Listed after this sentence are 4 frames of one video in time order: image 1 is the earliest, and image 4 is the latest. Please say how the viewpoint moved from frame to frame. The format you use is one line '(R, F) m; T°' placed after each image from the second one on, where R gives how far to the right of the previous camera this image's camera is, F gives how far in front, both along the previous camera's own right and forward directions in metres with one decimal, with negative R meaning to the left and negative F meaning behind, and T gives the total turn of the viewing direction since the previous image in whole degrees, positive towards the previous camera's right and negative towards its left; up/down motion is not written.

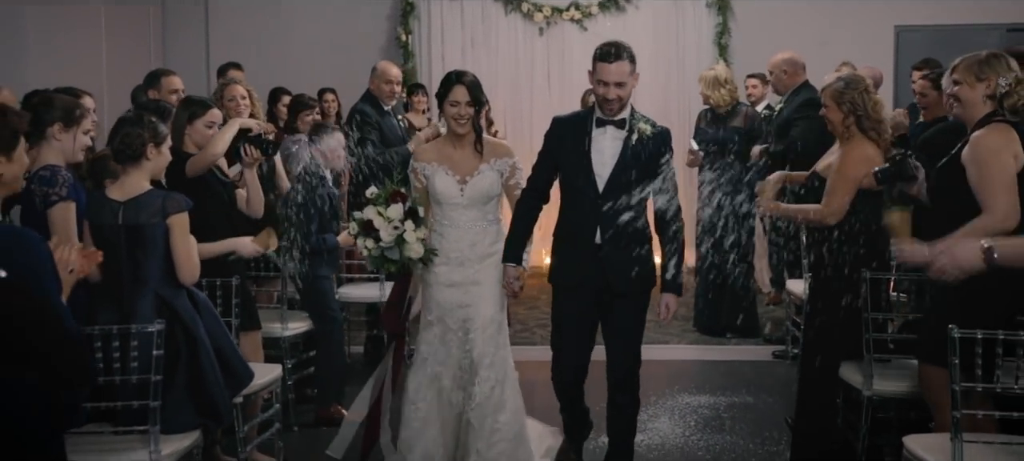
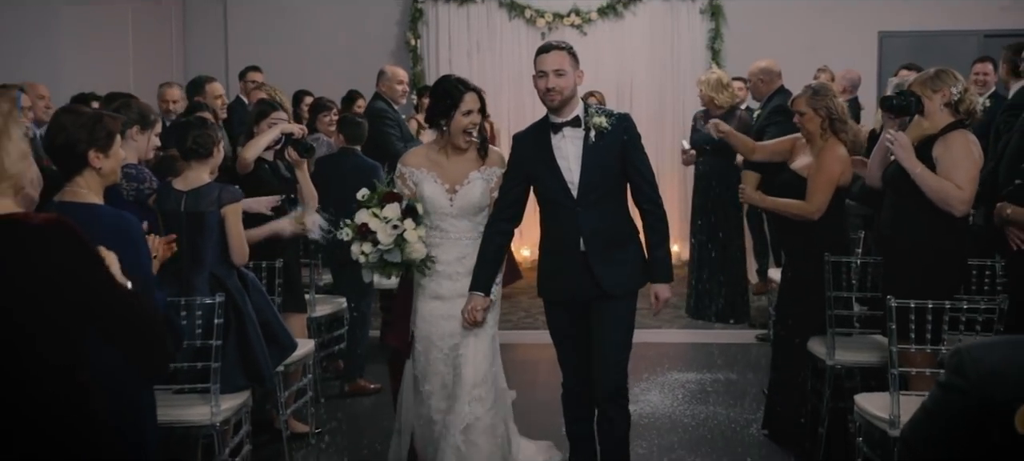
(0.0, -0.6) m; 0°
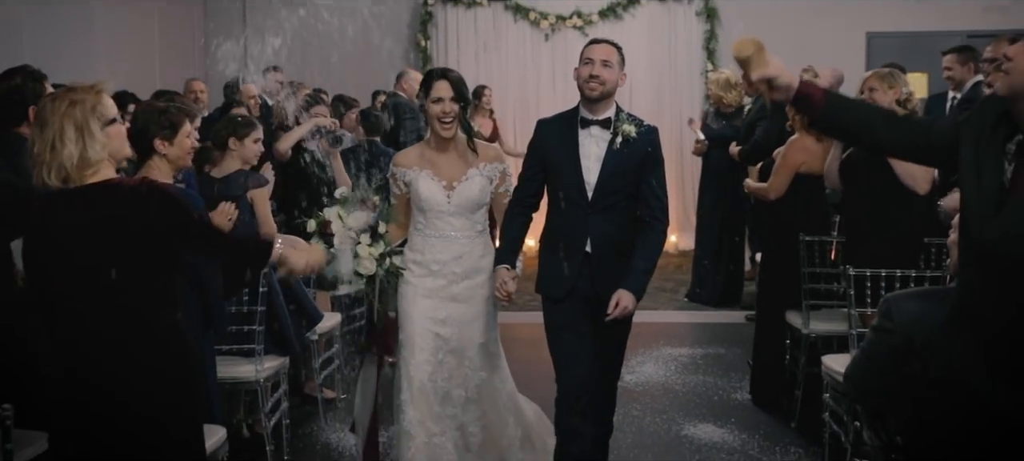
(0.0, -0.5) m; 0°
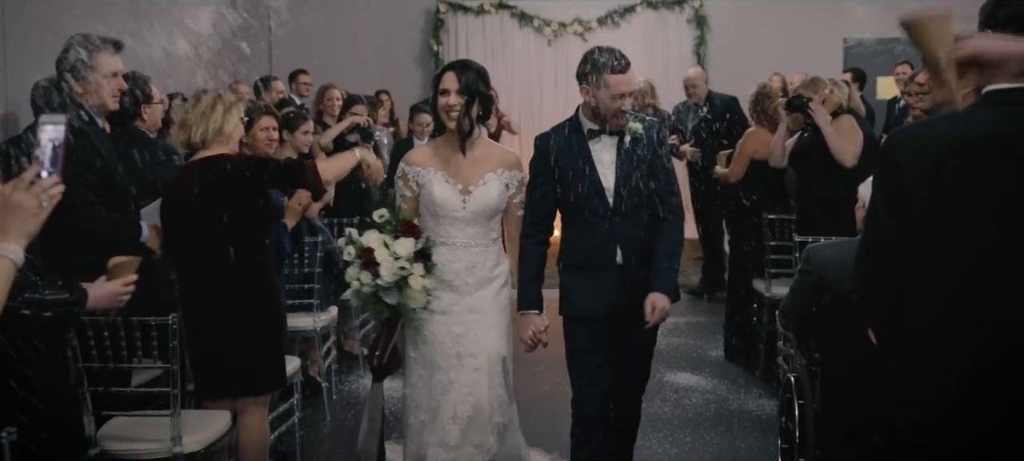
(-0.1, -1.0) m; 0°
